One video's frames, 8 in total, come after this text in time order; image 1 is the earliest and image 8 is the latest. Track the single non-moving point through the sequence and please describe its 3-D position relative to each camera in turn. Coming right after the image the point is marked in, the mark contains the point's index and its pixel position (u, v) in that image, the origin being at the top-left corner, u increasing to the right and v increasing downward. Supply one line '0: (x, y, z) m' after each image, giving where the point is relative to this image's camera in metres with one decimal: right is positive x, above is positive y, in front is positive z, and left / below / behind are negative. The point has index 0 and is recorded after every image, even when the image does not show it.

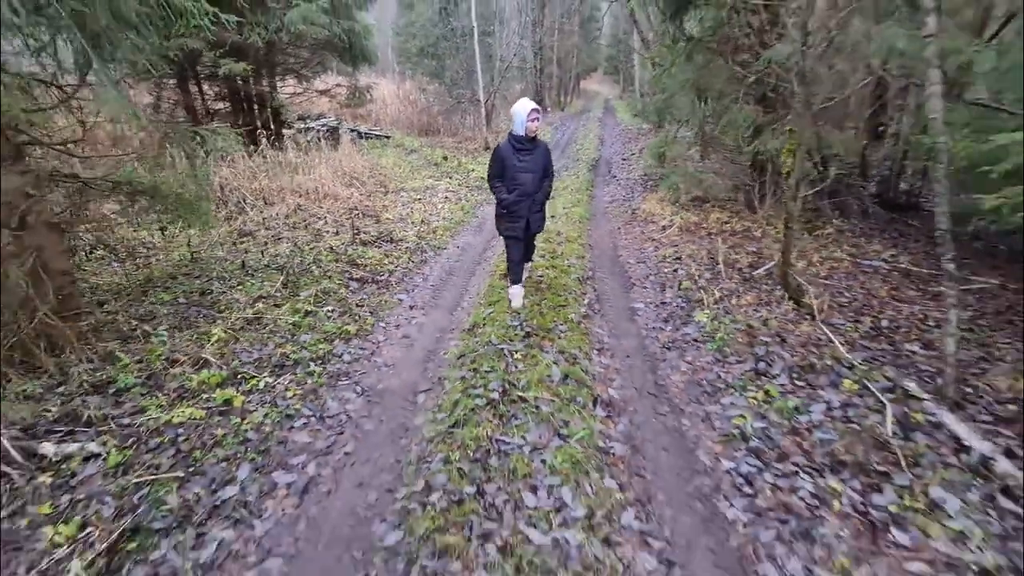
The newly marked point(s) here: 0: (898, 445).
0: (+3.1, -1.2, +3.9) m
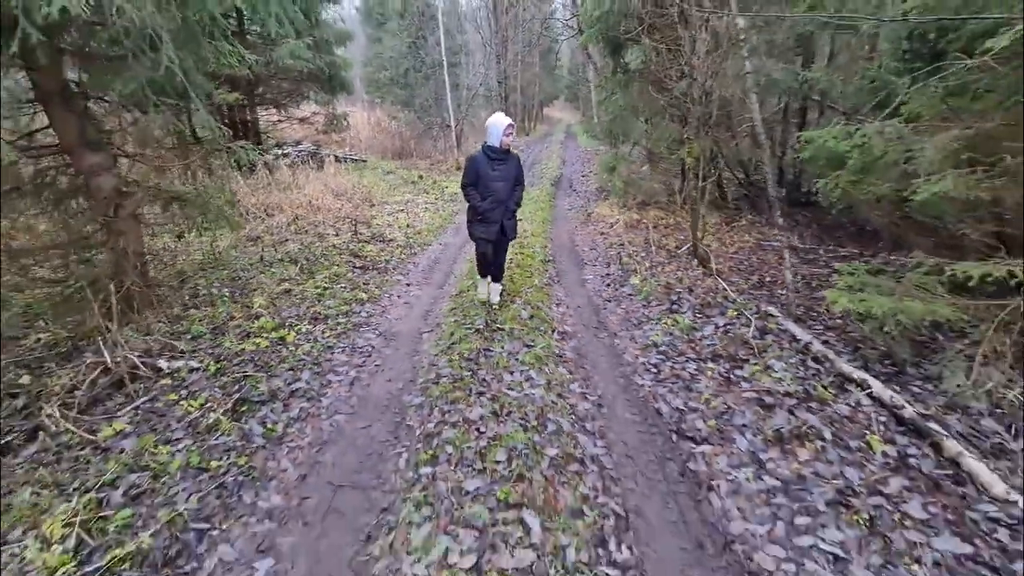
0: (+2.9, -0.6, +5.7) m
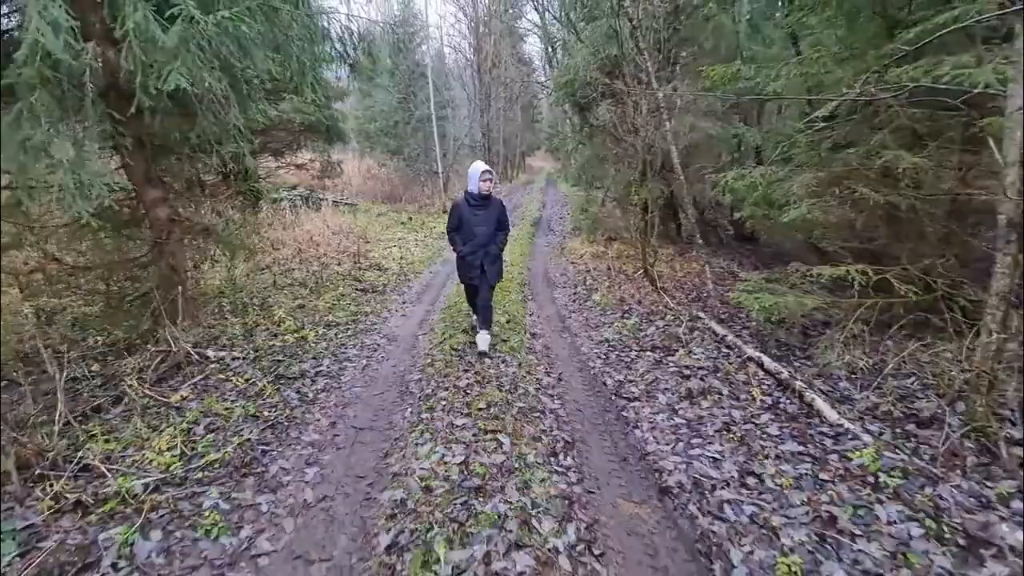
0: (+2.6, -0.7, +7.2) m
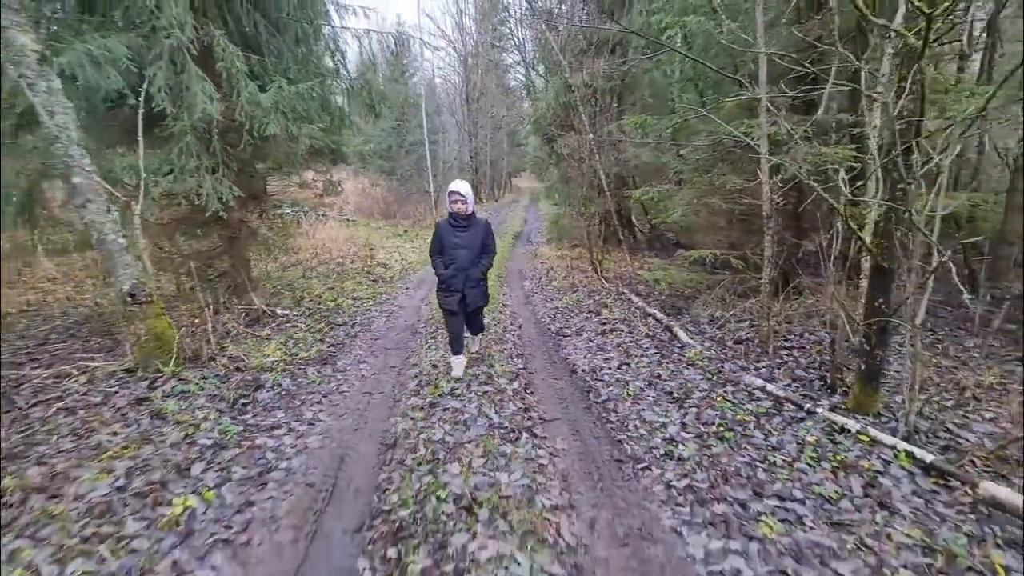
0: (+2.1, -0.3, +10.2) m
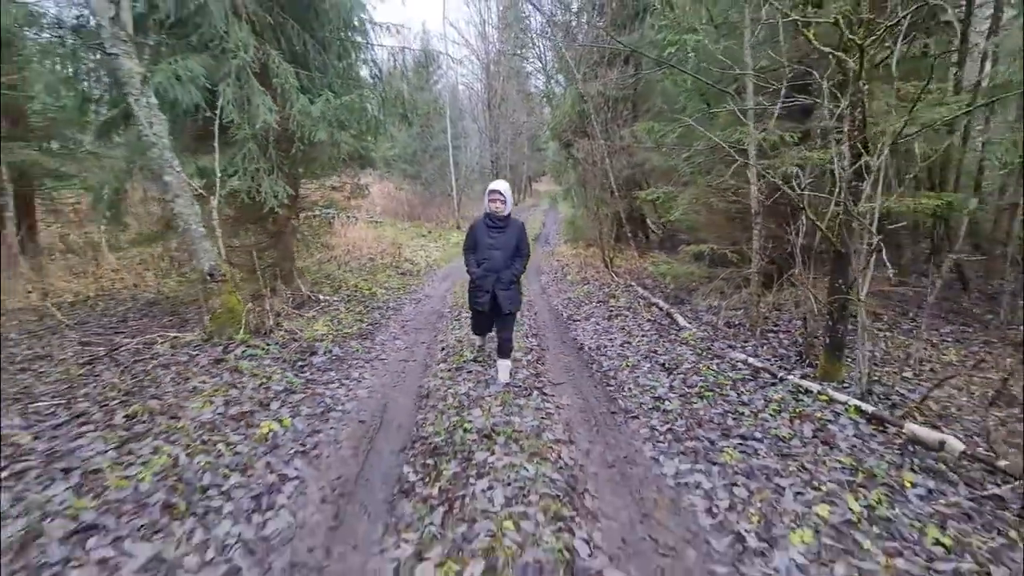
0: (+2.5, -0.1, +11.2) m
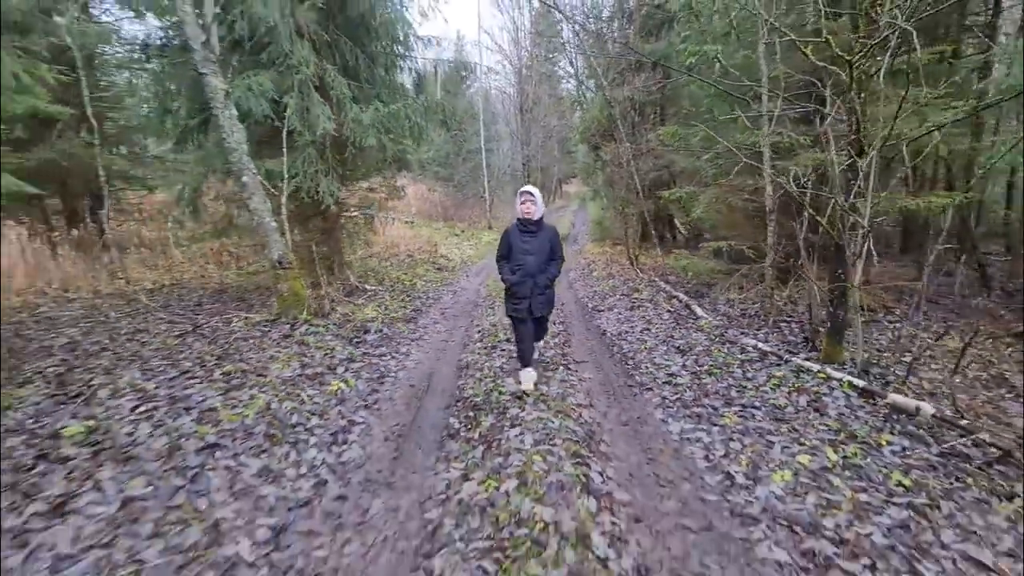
0: (+3.2, 0.0, +11.8) m
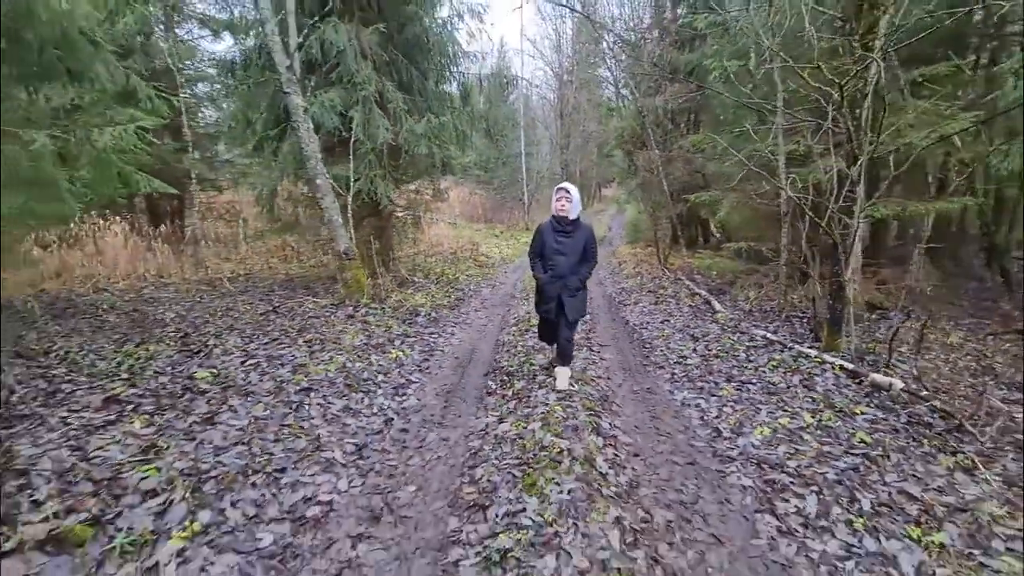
0: (+4.1, 0.0, +12.7) m
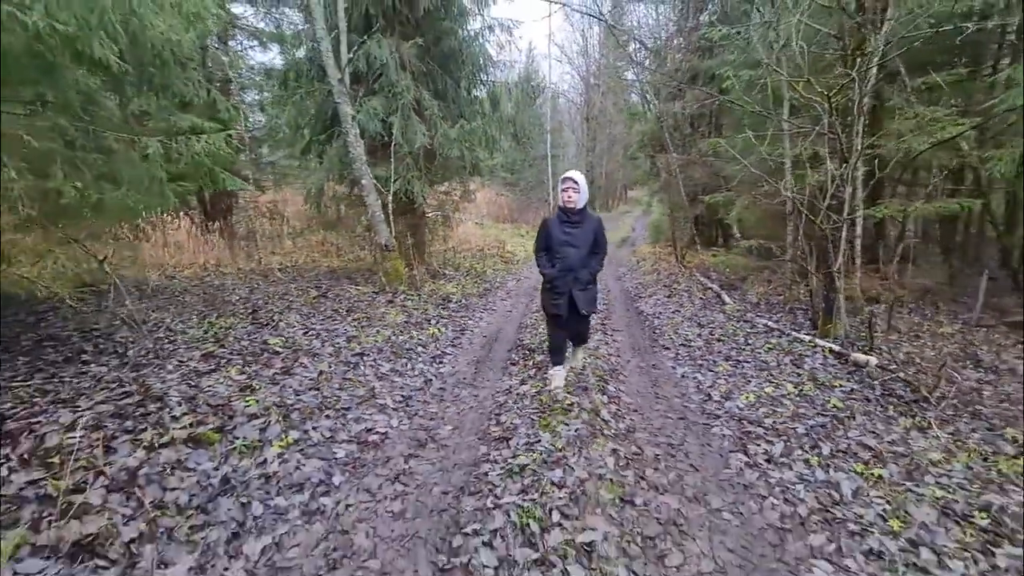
0: (+4.7, +0.2, +13.4) m
